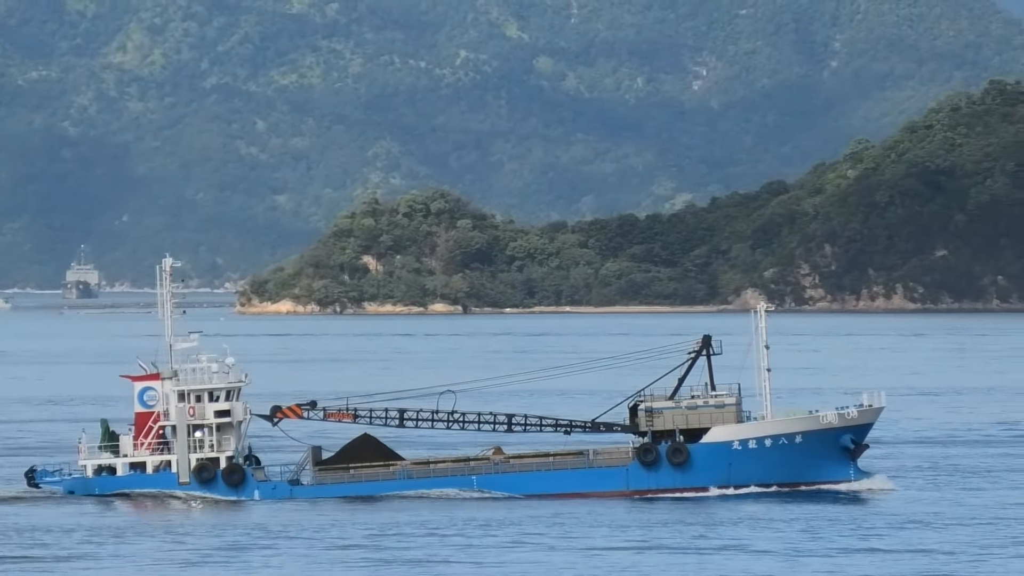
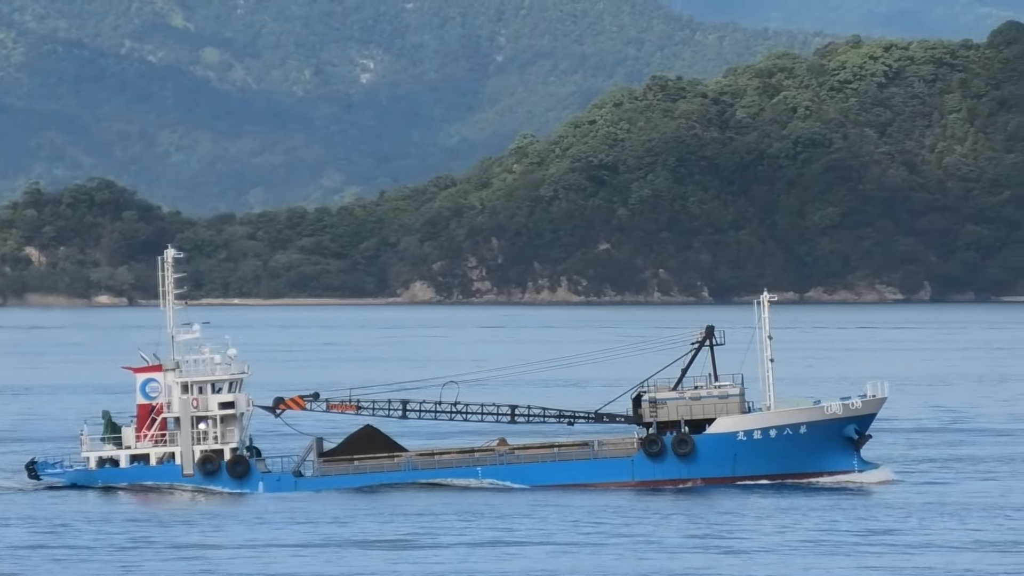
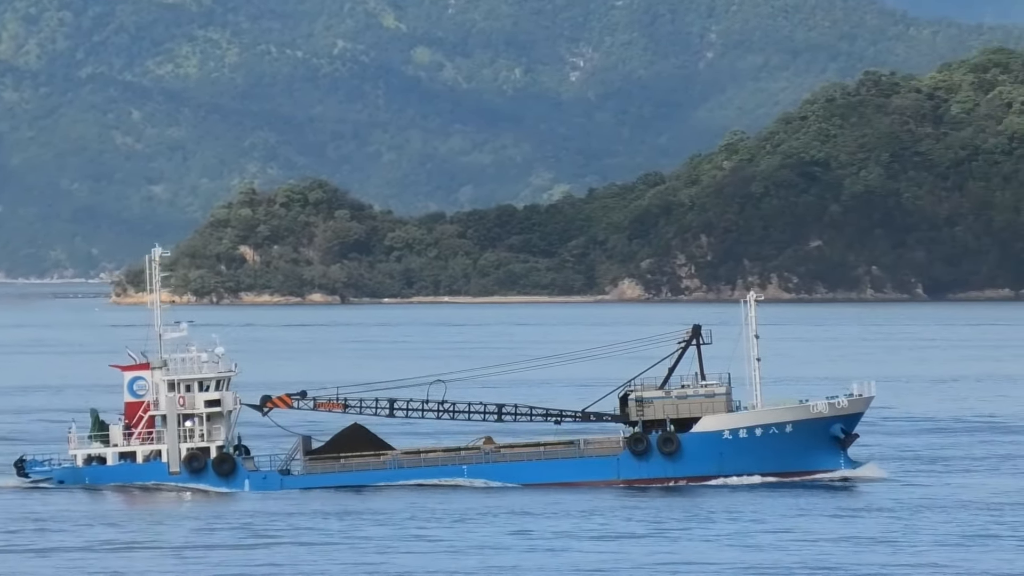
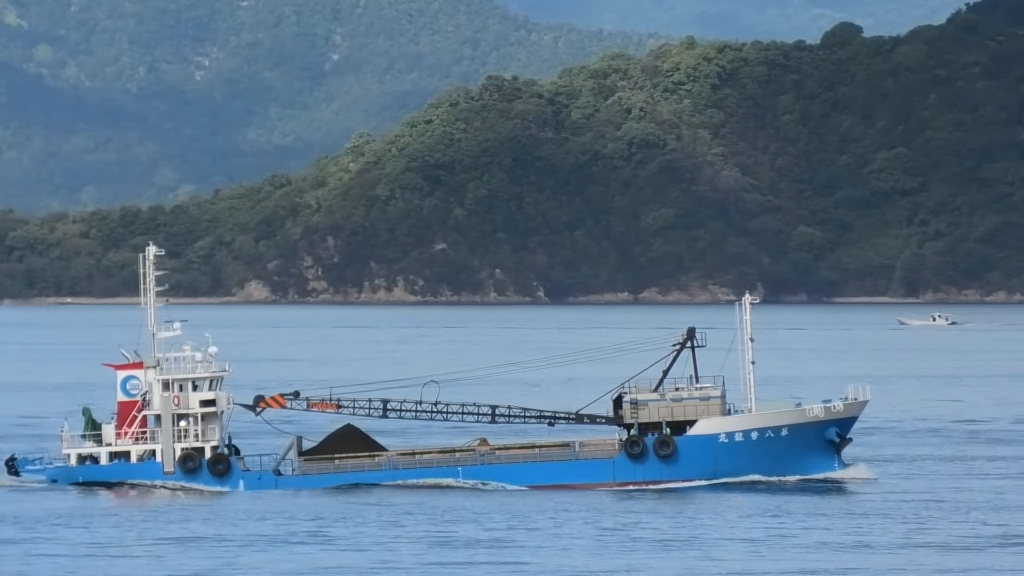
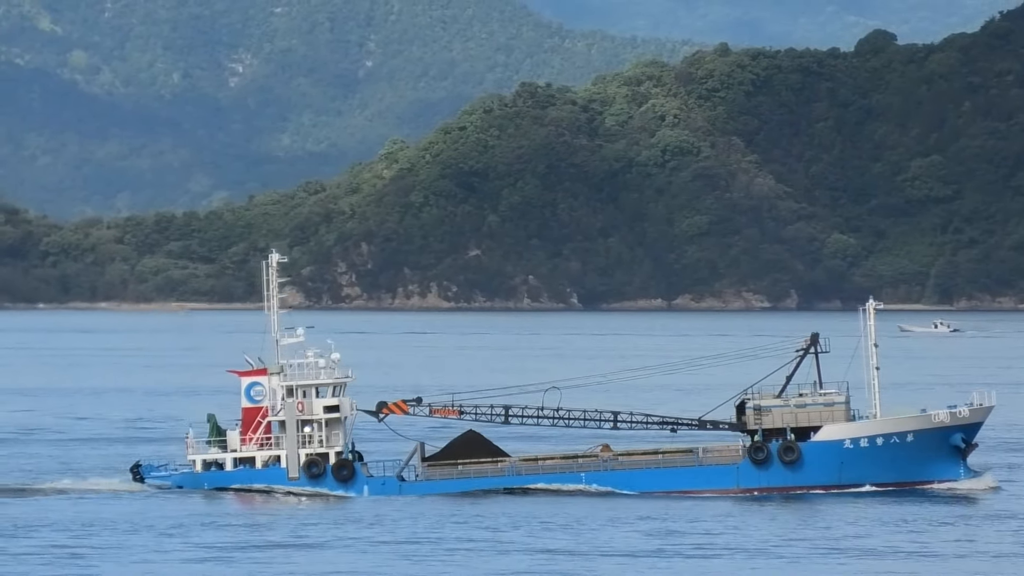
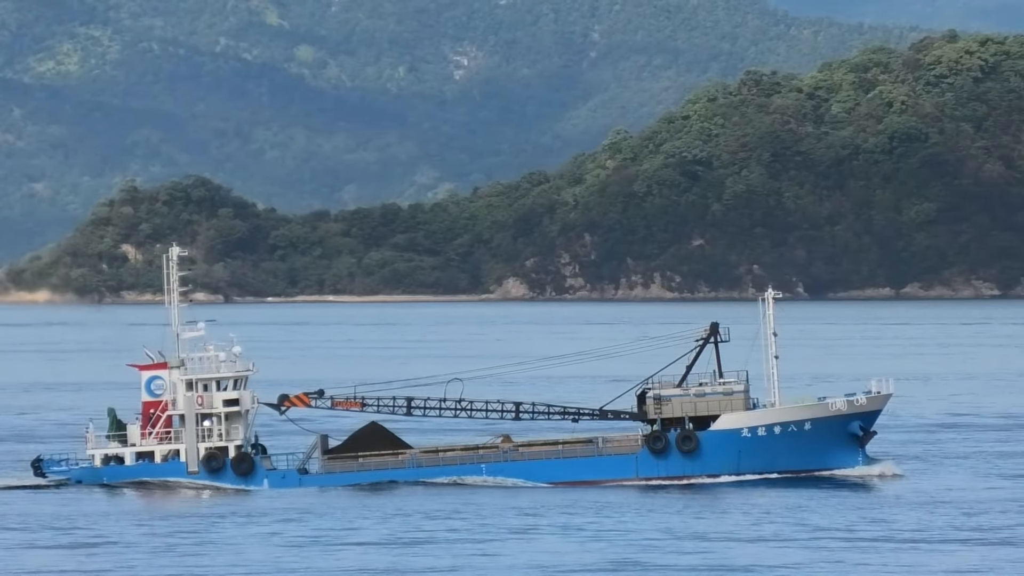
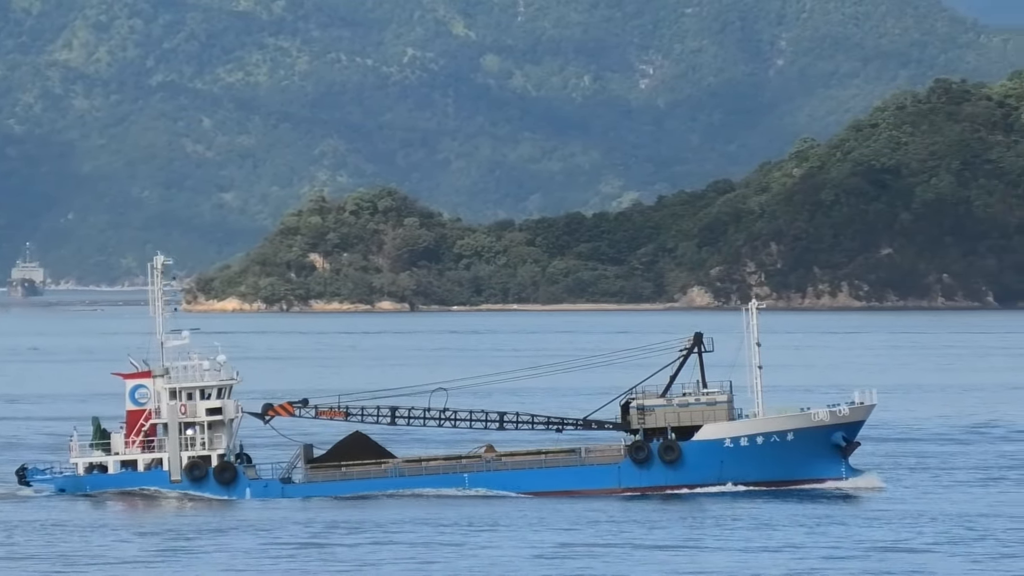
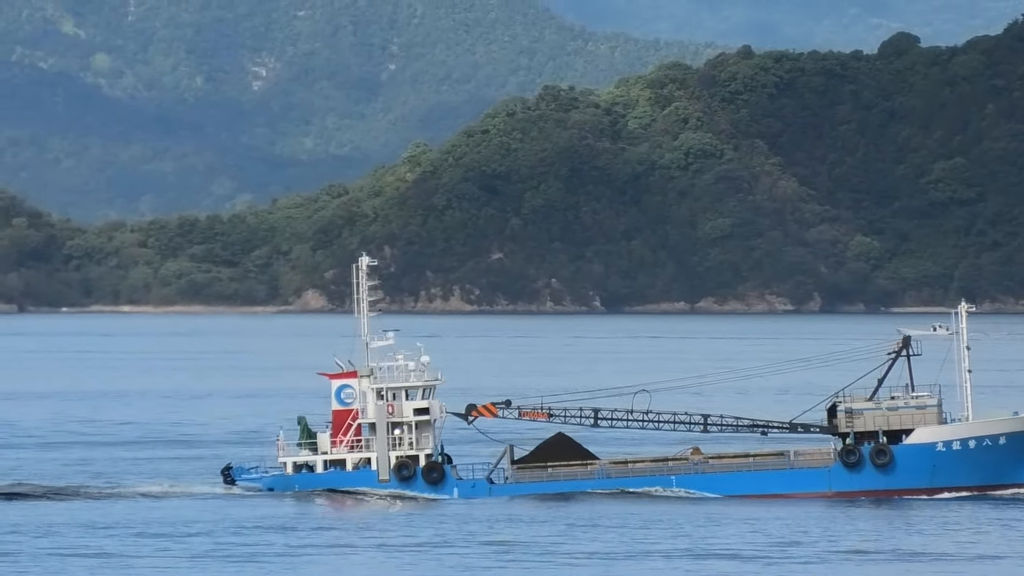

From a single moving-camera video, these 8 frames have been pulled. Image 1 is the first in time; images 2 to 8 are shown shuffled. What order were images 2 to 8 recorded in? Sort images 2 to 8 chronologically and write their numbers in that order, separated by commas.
7, 3, 6, 2, 4, 5, 8
